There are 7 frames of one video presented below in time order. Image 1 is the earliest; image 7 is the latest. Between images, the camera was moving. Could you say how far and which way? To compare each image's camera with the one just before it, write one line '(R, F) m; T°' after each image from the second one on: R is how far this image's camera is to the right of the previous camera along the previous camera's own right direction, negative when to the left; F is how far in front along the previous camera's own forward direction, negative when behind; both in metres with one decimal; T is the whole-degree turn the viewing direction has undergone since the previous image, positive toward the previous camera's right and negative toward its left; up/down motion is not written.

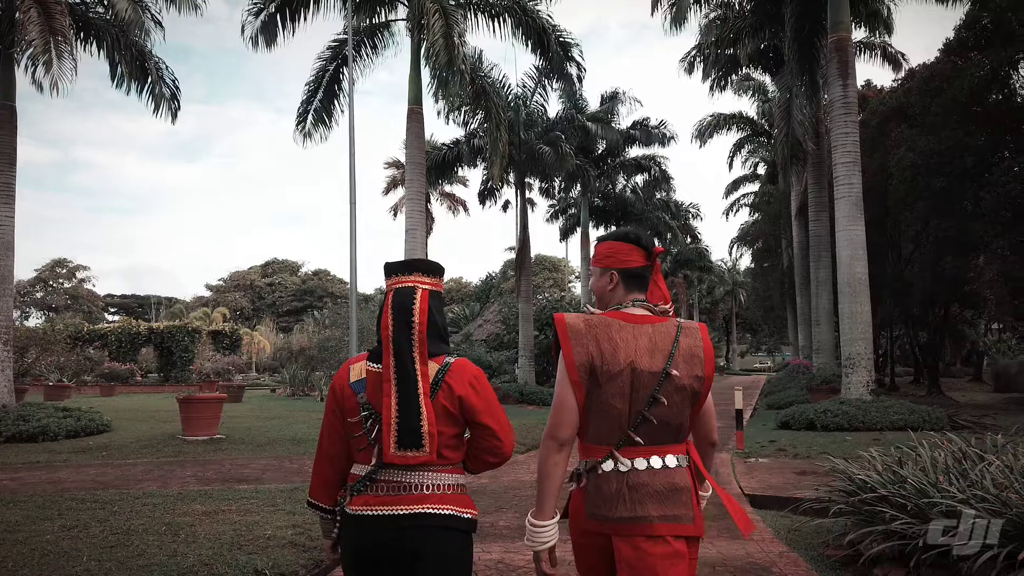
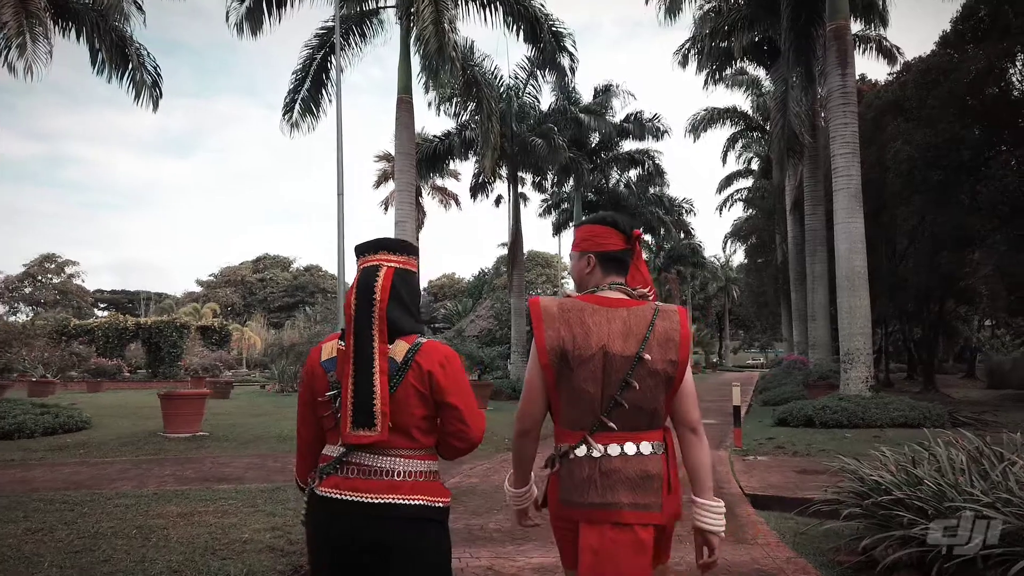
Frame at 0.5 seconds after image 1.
(0.0, +0.3) m; +1°
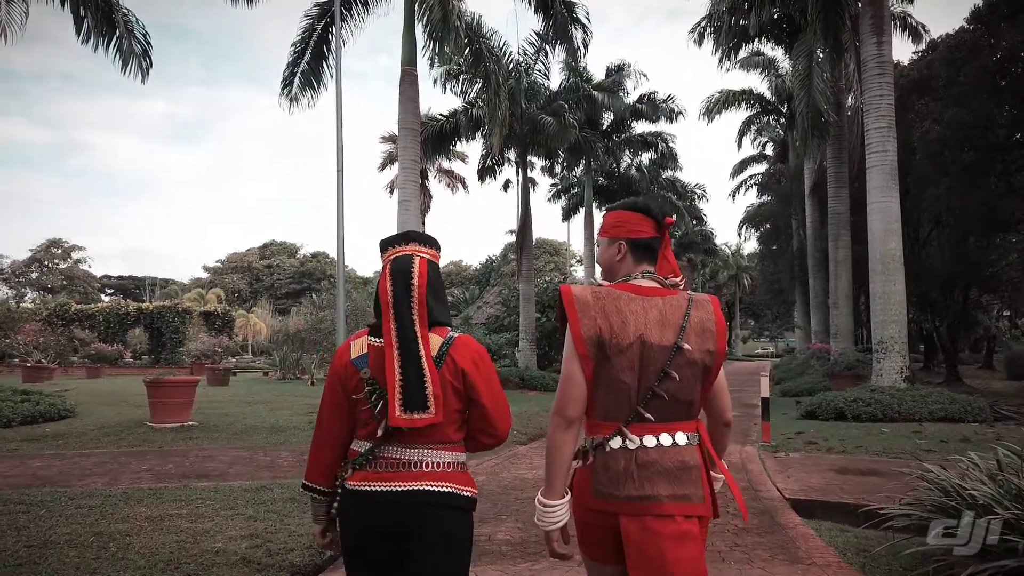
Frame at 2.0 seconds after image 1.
(0.0, +0.6) m; -1°
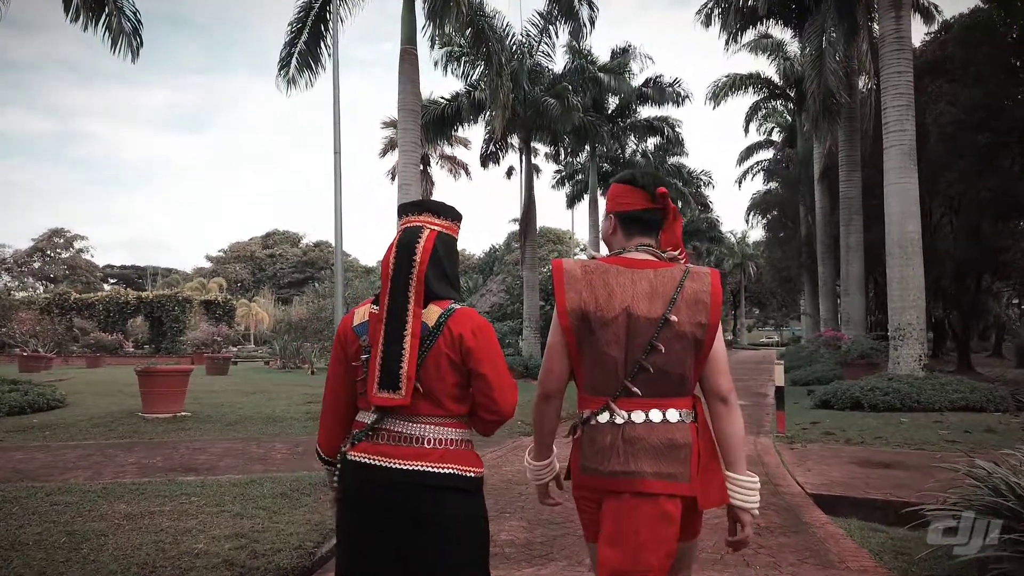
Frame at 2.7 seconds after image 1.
(0.0, +0.3) m; 0°
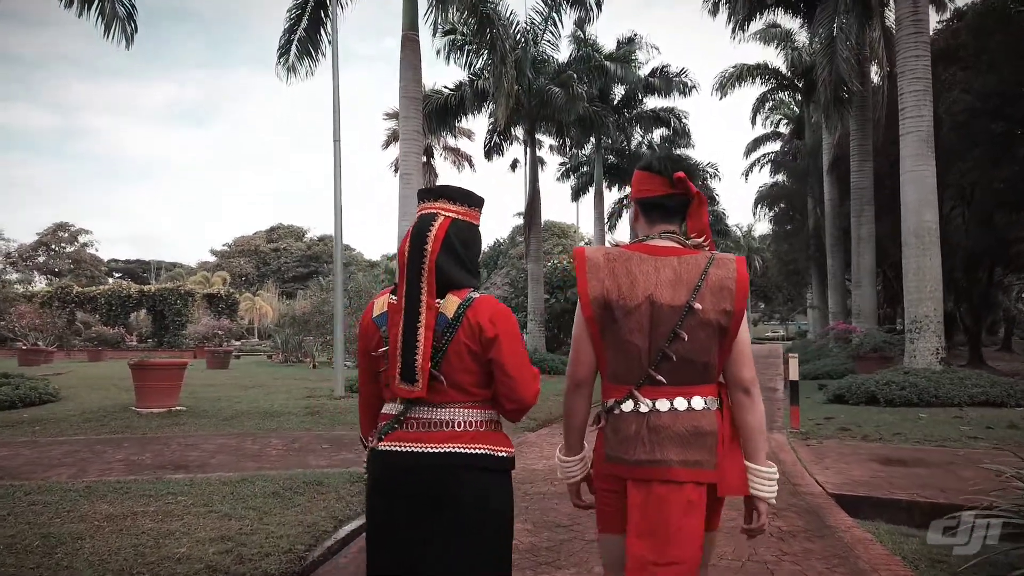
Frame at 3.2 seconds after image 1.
(0.0, +0.3) m; 0°
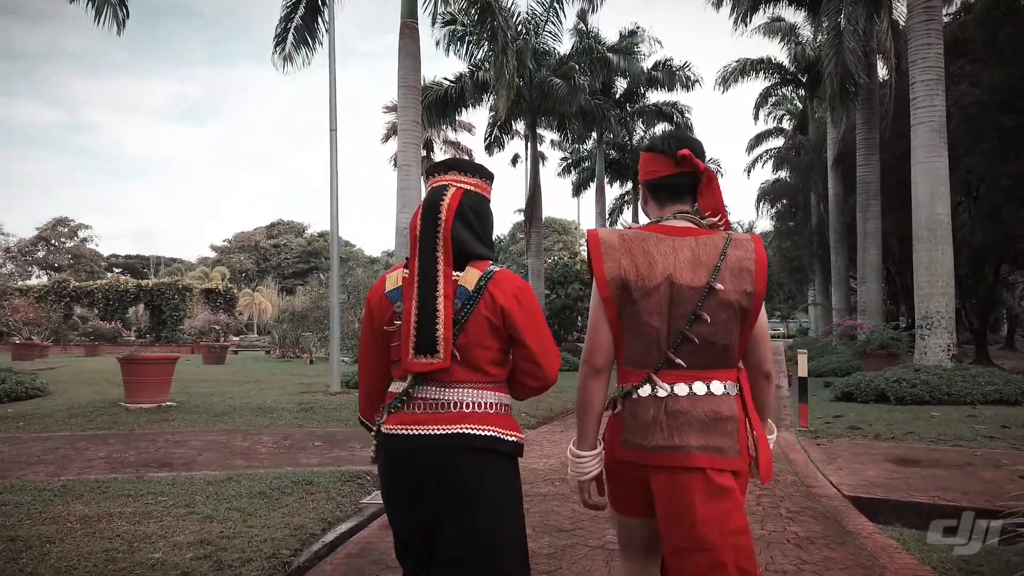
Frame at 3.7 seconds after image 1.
(0.0, +0.2) m; 0°
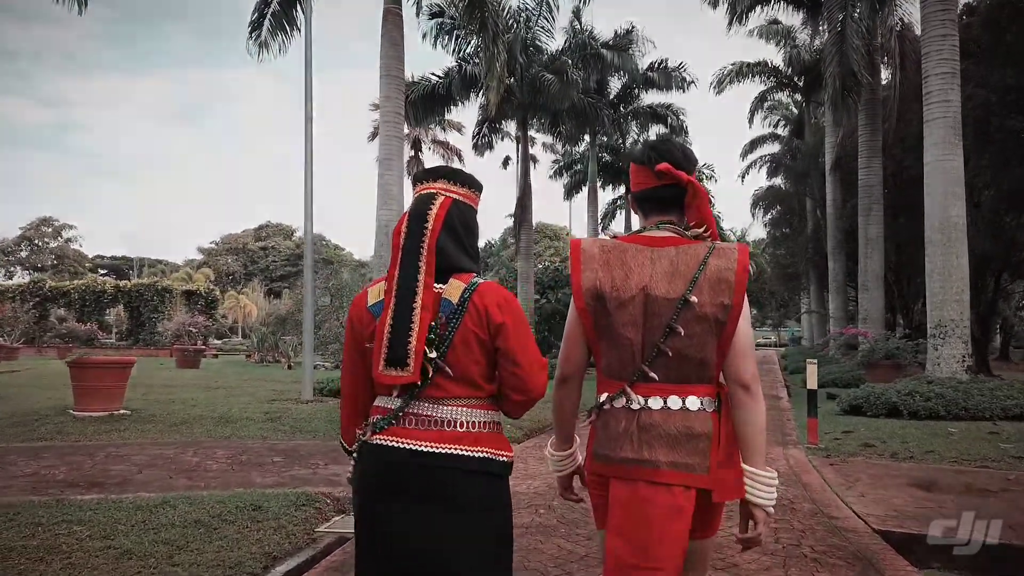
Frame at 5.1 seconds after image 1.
(+0.1, +0.6) m; +1°
